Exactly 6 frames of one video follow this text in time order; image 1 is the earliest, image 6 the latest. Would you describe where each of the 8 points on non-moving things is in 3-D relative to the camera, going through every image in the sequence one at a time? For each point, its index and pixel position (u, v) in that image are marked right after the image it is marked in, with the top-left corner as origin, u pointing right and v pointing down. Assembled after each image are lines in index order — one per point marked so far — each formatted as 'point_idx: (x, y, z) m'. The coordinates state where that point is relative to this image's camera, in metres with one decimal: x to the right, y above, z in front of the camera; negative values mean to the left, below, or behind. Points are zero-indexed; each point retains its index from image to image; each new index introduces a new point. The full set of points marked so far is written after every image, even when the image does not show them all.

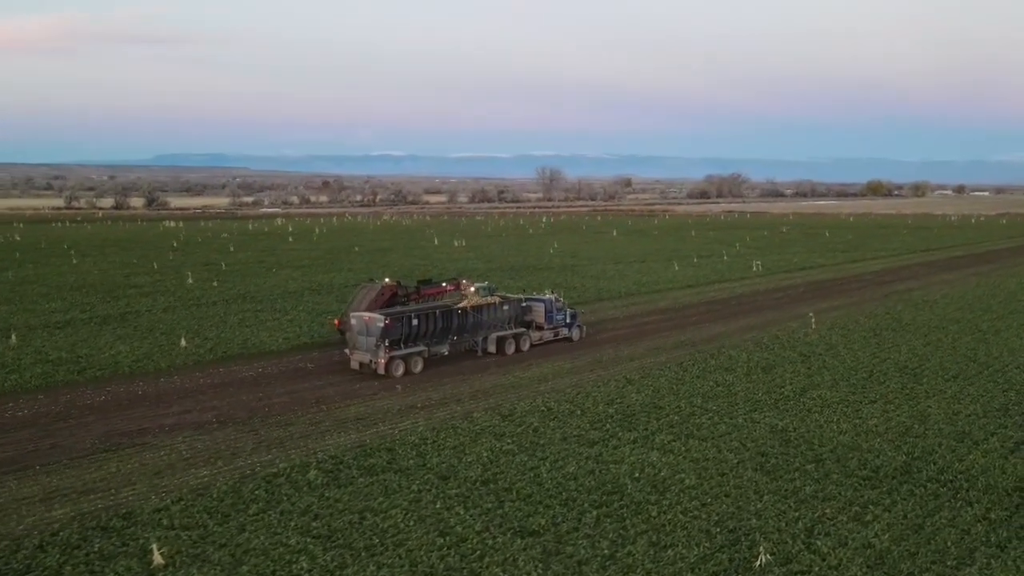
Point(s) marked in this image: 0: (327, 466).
0: (-2.8, -2.7, +15.0) m
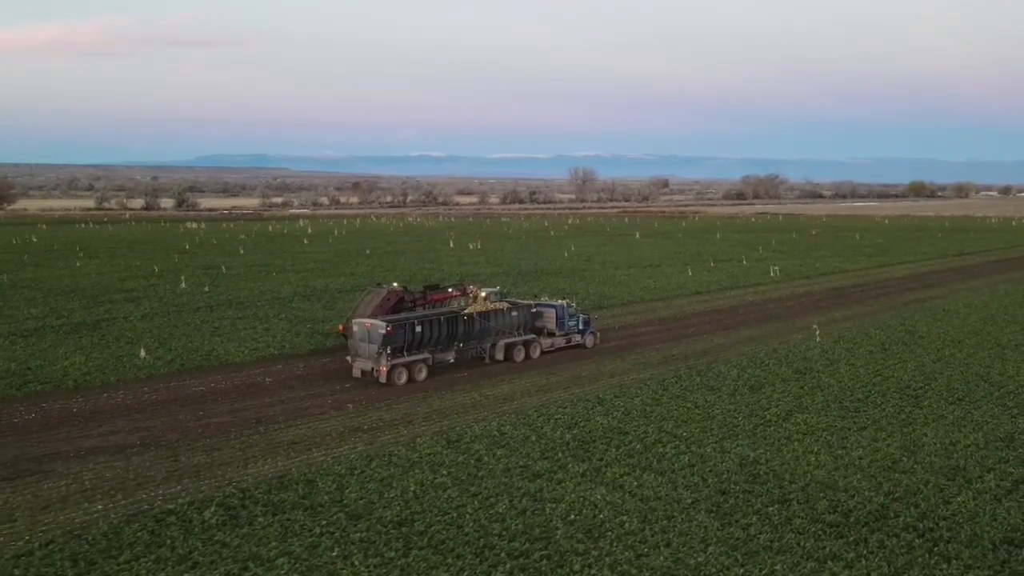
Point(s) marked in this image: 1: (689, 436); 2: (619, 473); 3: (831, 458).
0: (-3.9, -2.9, +13.5) m
1: (+3.1, -2.6, +17.2) m
2: (+1.6, -2.8, +15.0) m
3: (+5.2, -2.7, +15.9) m
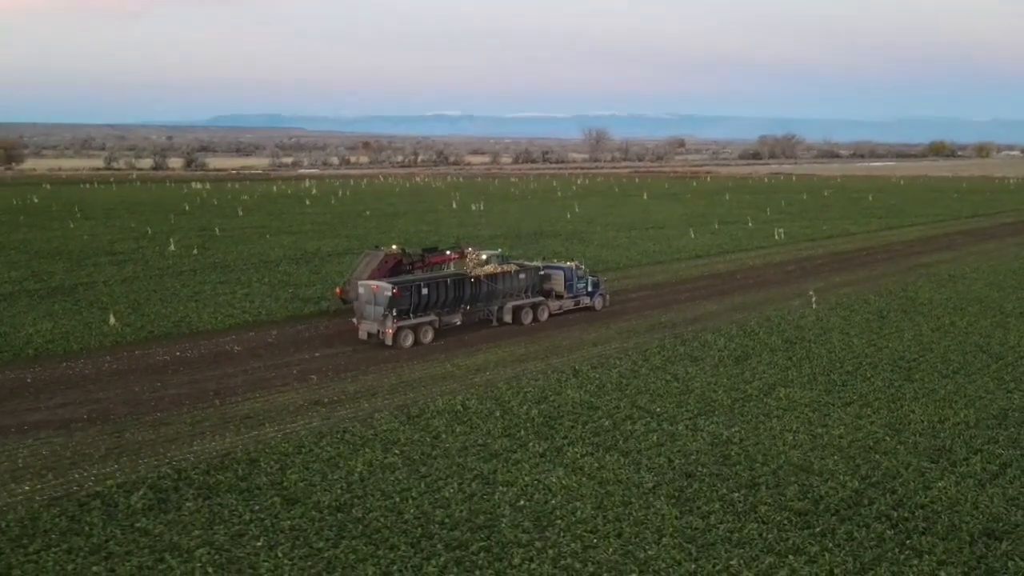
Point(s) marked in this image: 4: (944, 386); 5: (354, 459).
0: (-4.5, -2.5, +12.8) m
1: (+2.5, -2.1, +16.4) m
2: (+1.0, -2.4, +14.1) m
3: (+4.5, -2.3, +15.0) m
4: (+8.0, -1.8, +18.1) m
5: (-2.2, -2.4, +13.8) m
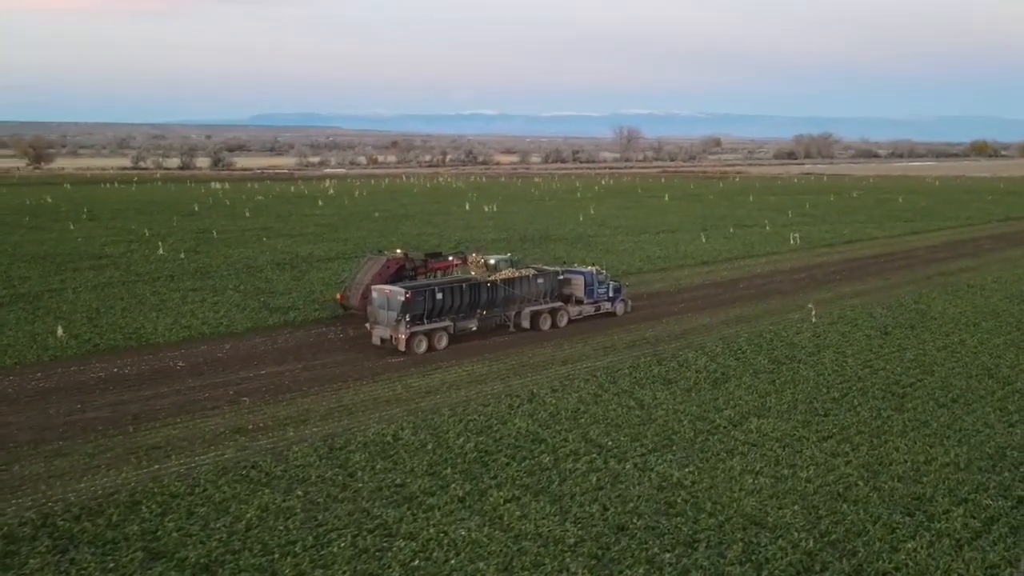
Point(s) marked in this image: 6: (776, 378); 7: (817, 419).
0: (-5.6, -2.8, +11.3) m
1: (+1.5, -2.4, +14.7) m
2: (-0.1, -2.7, +12.5) m
3: (+3.5, -2.6, +13.3) m
4: (+7.0, -2.1, +16.2) m
5: (-3.3, -2.7, +12.3) m
6: (+5.1, -1.7, +19.0) m
7: (+5.0, -2.2, +16.2) m
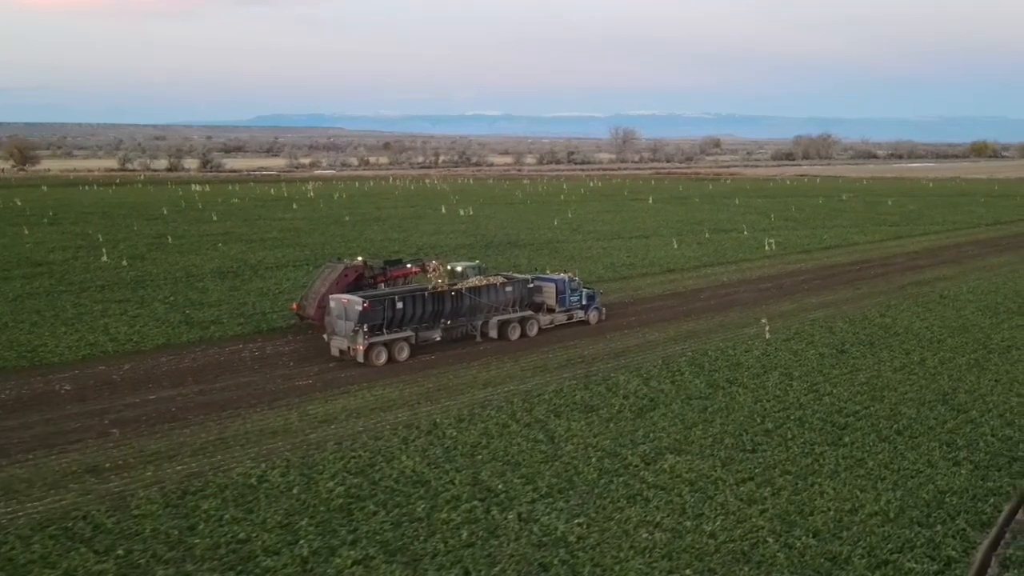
0: (-7.3, -3.1, +9.7) m
1: (-0.1, -2.7, +13.0) m
2: (-1.7, -3.0, +10.8) m
3: (+1.9, -2.9, +11.6) m
4: (+5.4, -2.5, +14.6) m
5: (-4.9, -3.0, +10.7) m
6: (+3.5, -2.1, +17.3) m
7: (+3.4, -2.5, +14.5) m
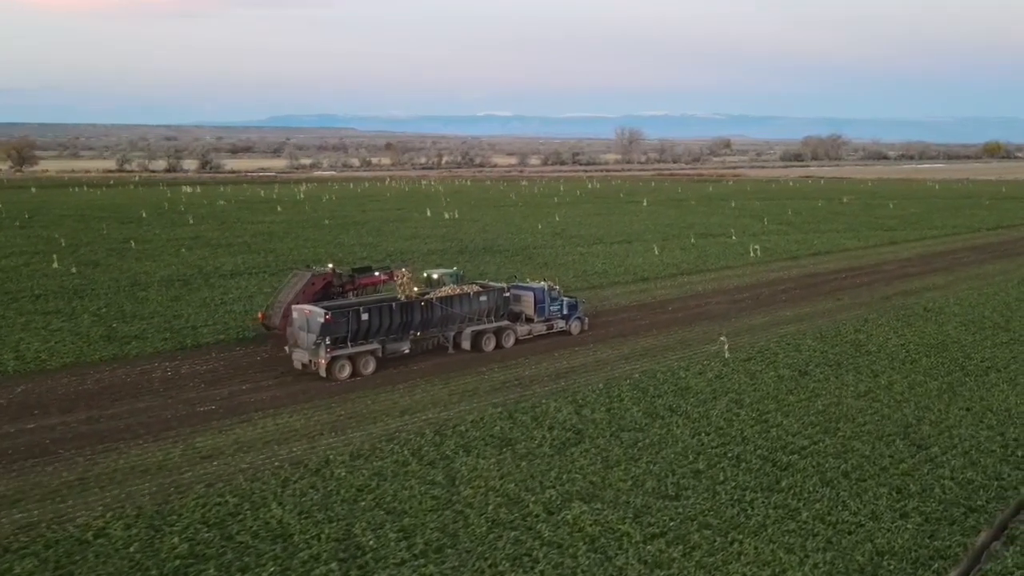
0: (-8.8, -3.4, +8.0) m
1: (-1.6, -3.0, +11.3) m
2: (-3.2, -3.3, +9.1) m
3: (+0.4, -3.2, +9.8) m
4: (+3.9, -2.8, +12.8) m
5: (-6.5, -3.3, +9.0) m
6: (+2.0, -2.4, +15.6) m
7: (+1.9, -2.8, +12.7) m
